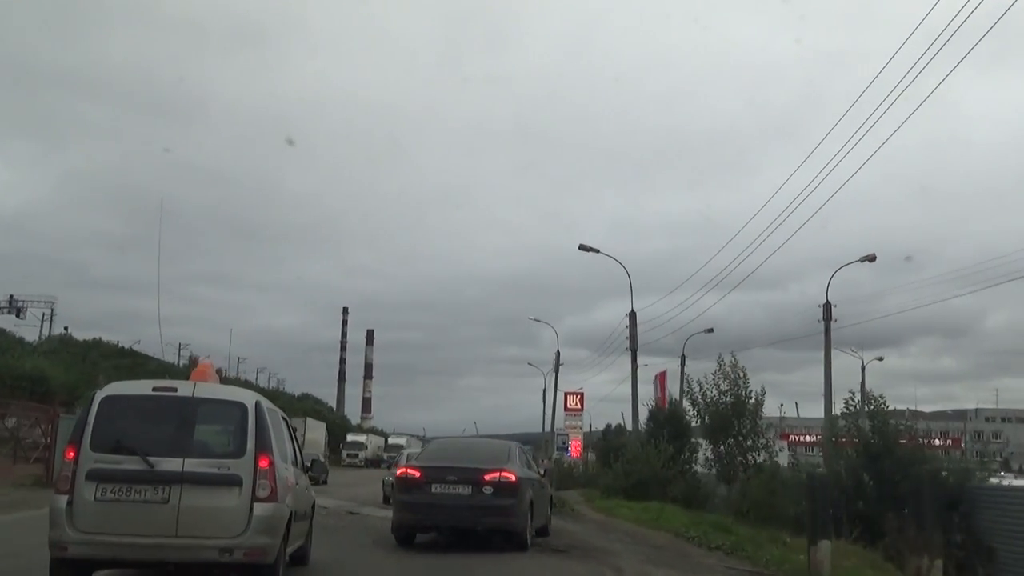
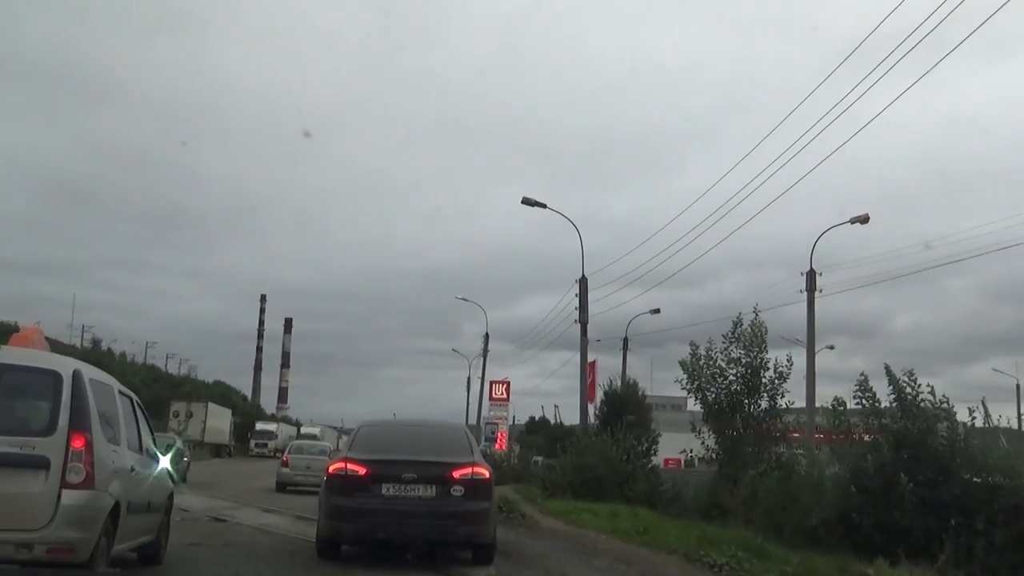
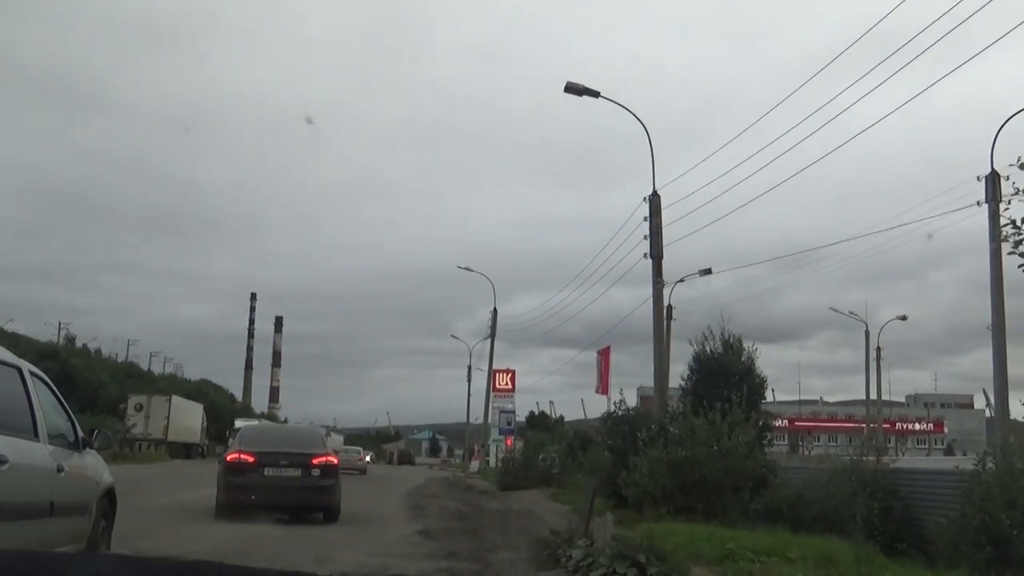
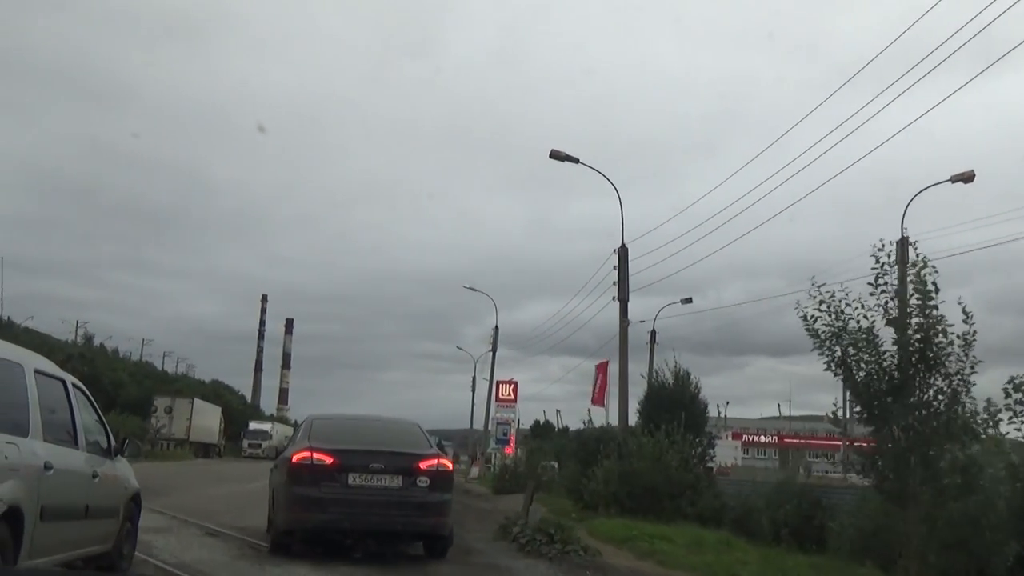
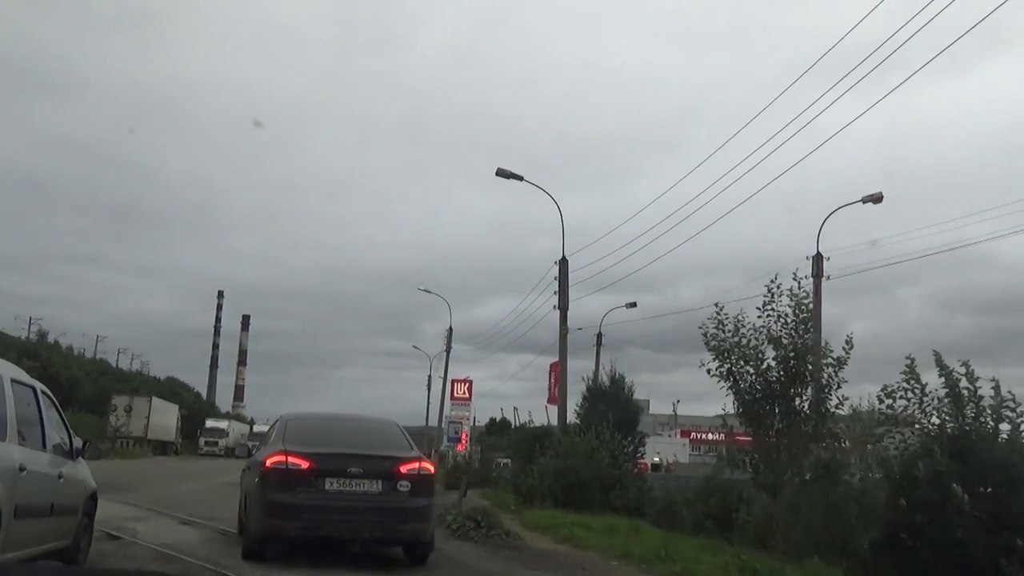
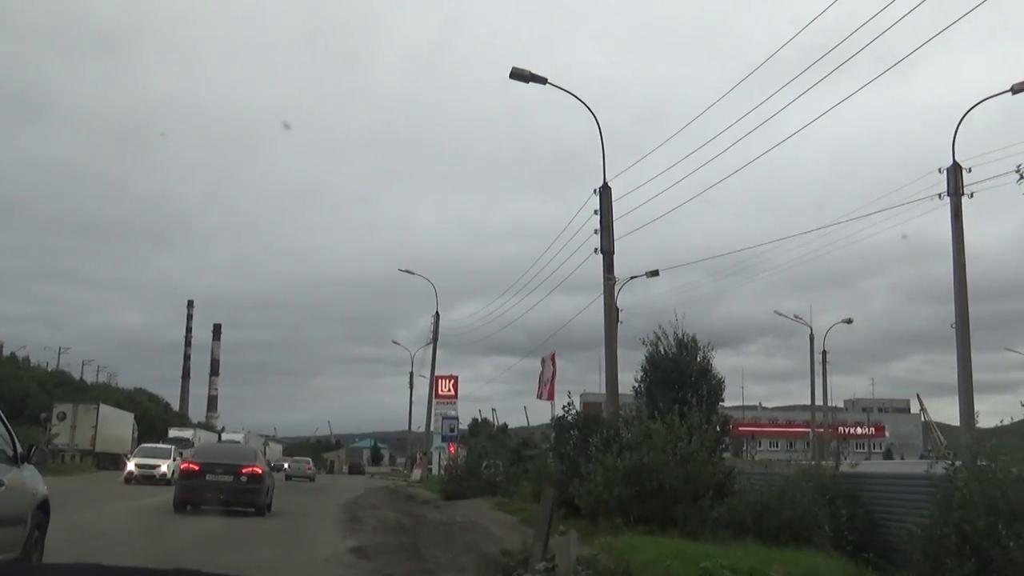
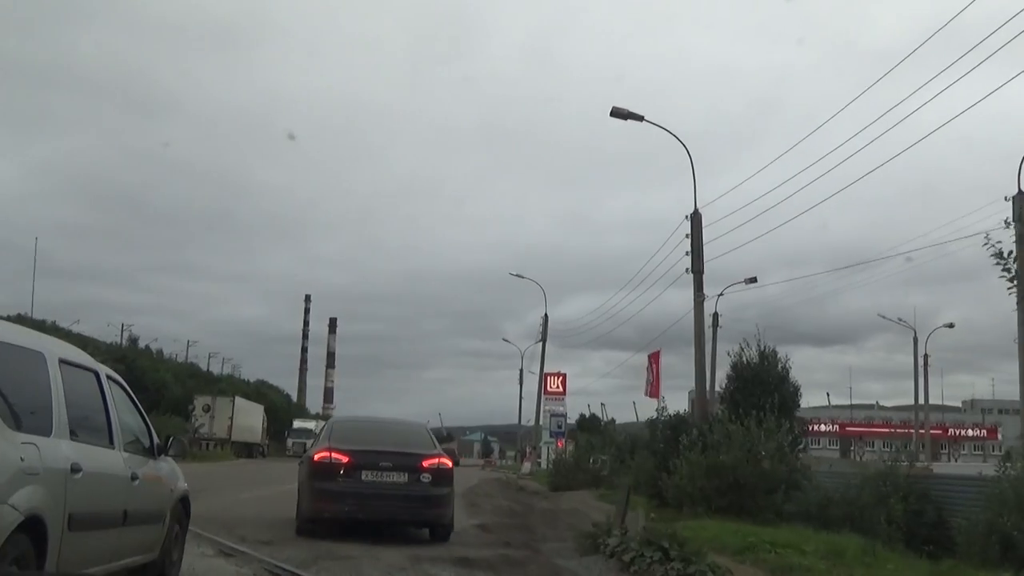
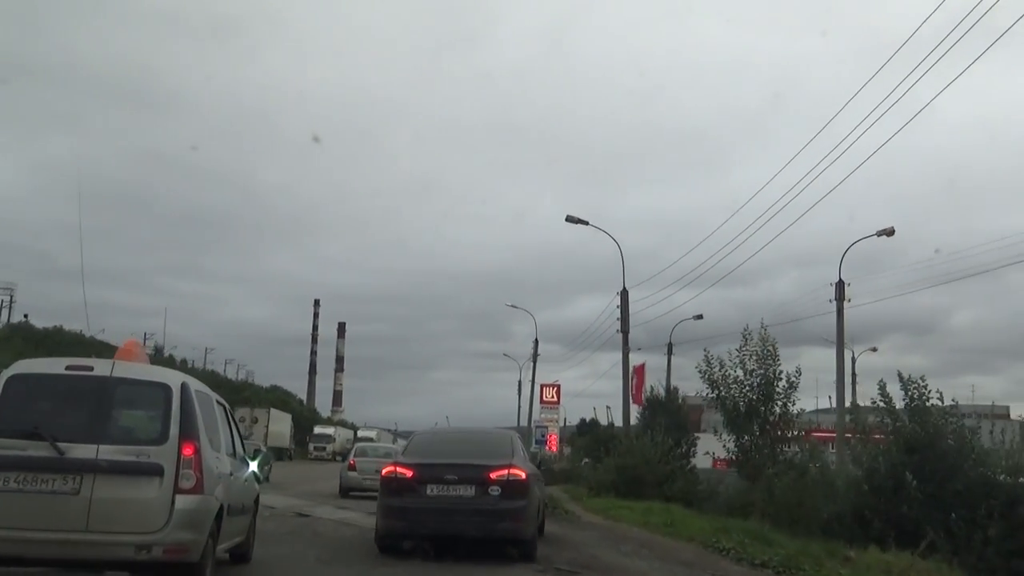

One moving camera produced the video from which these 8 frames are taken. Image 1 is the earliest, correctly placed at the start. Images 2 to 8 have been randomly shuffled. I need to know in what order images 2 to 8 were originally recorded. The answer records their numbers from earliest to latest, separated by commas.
8, 2, 5, 4, 7, 3, 6
